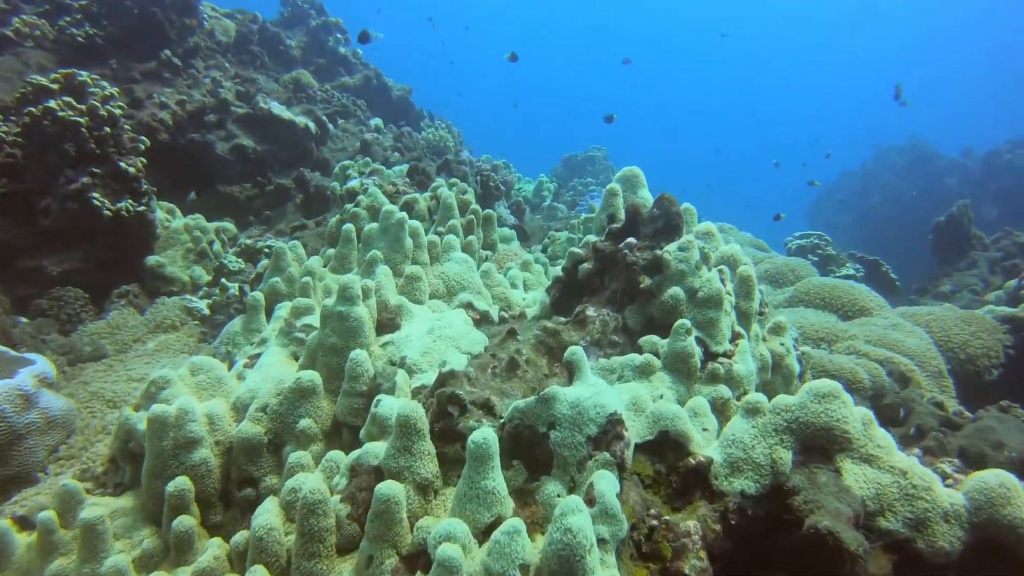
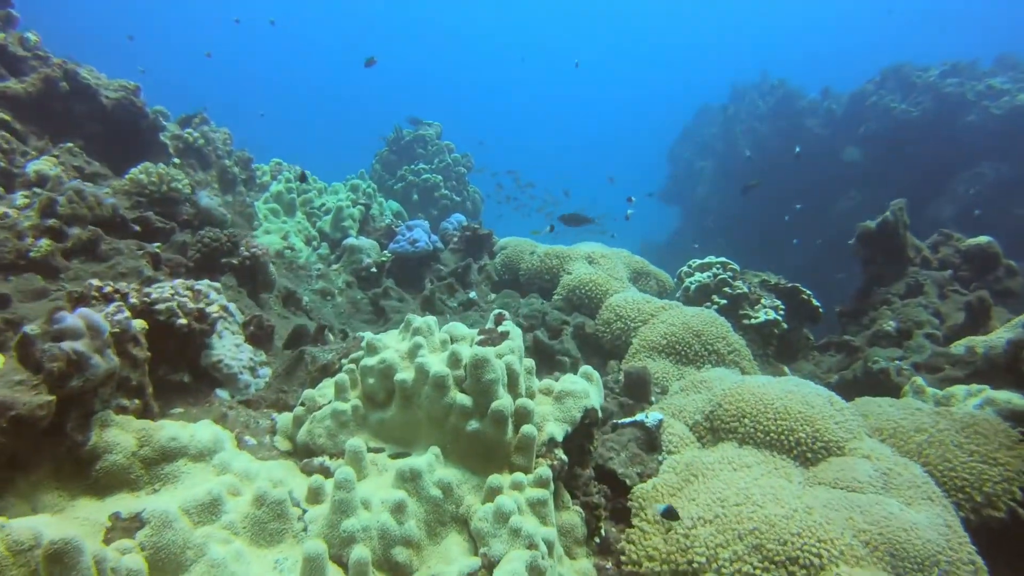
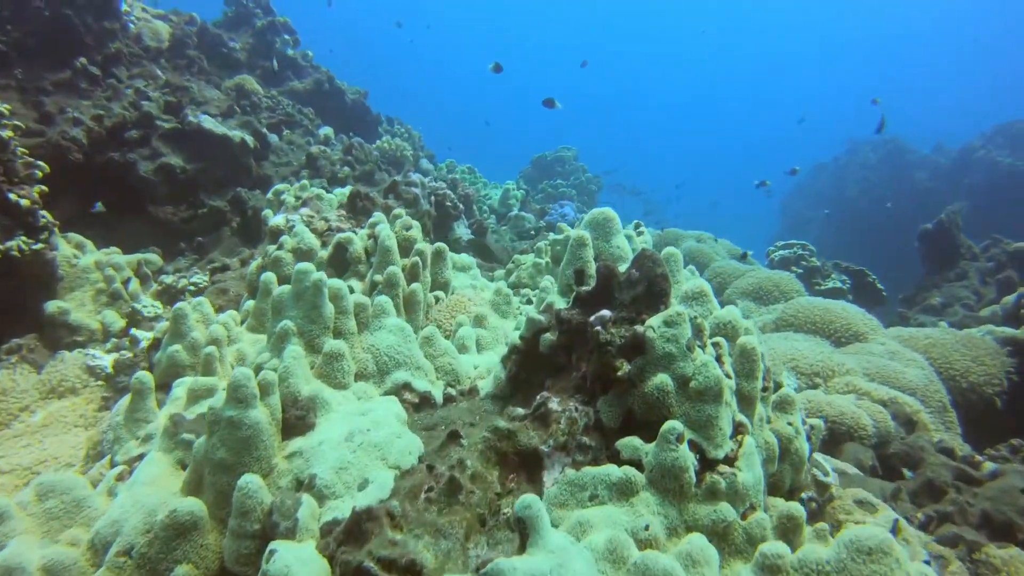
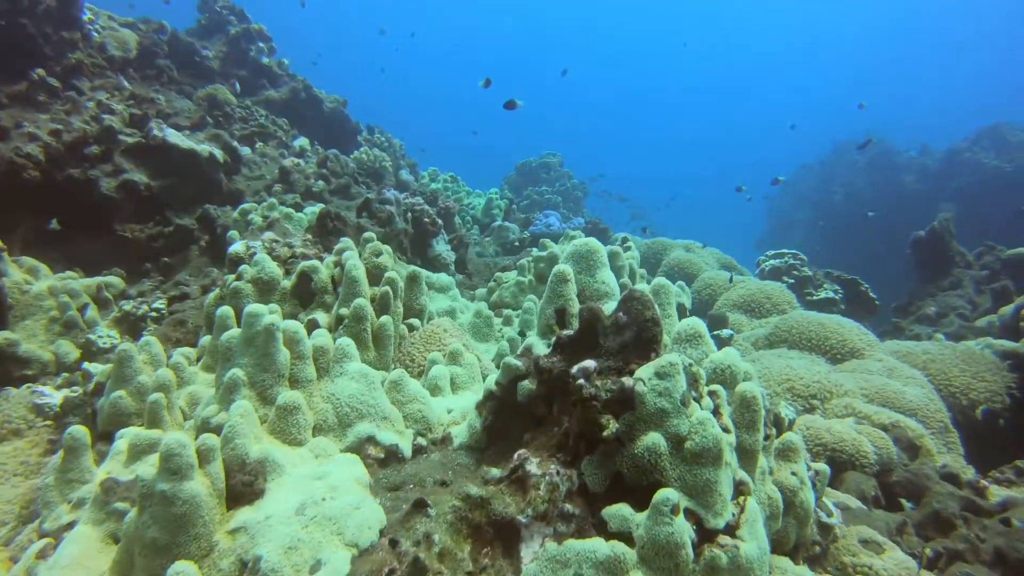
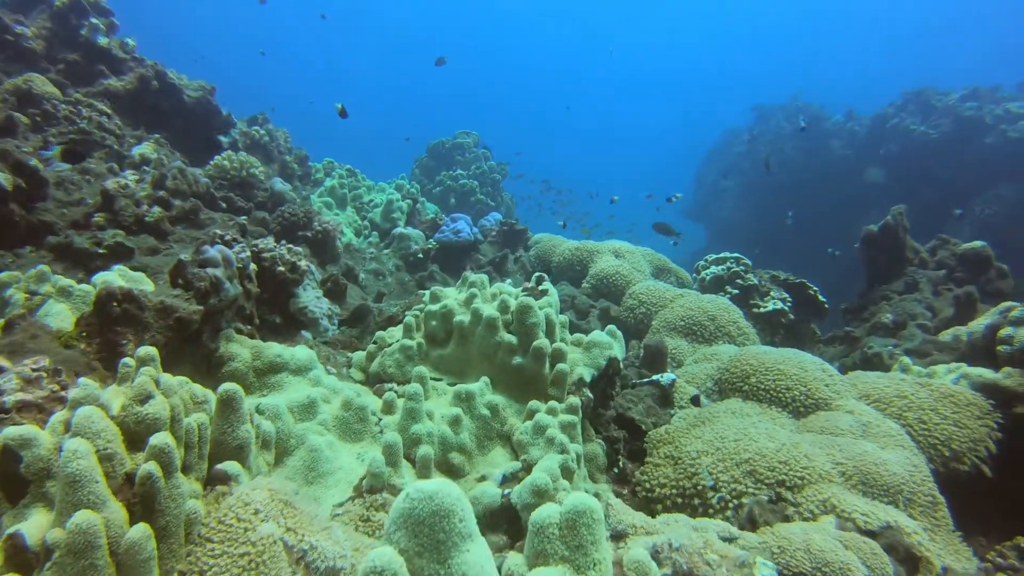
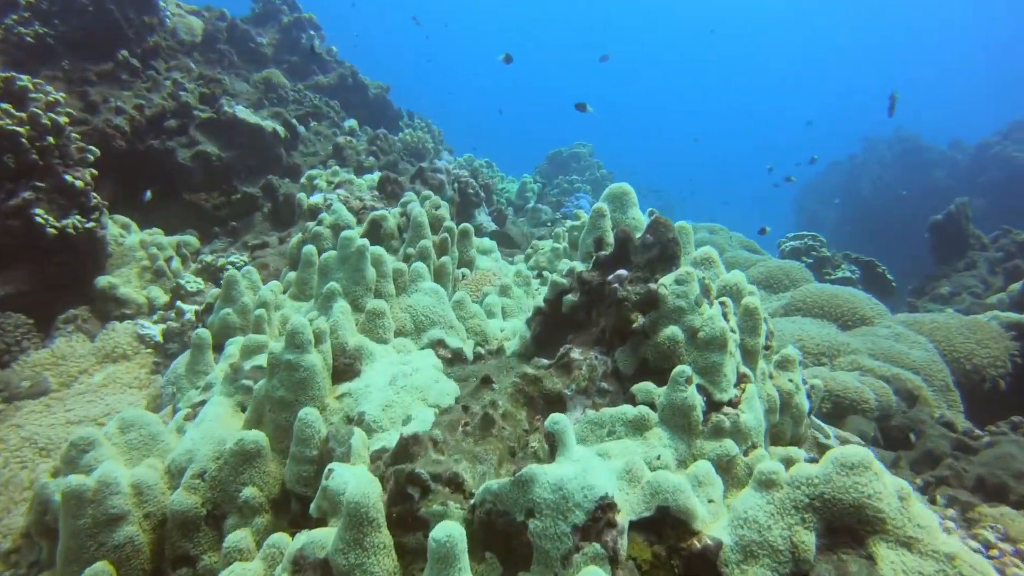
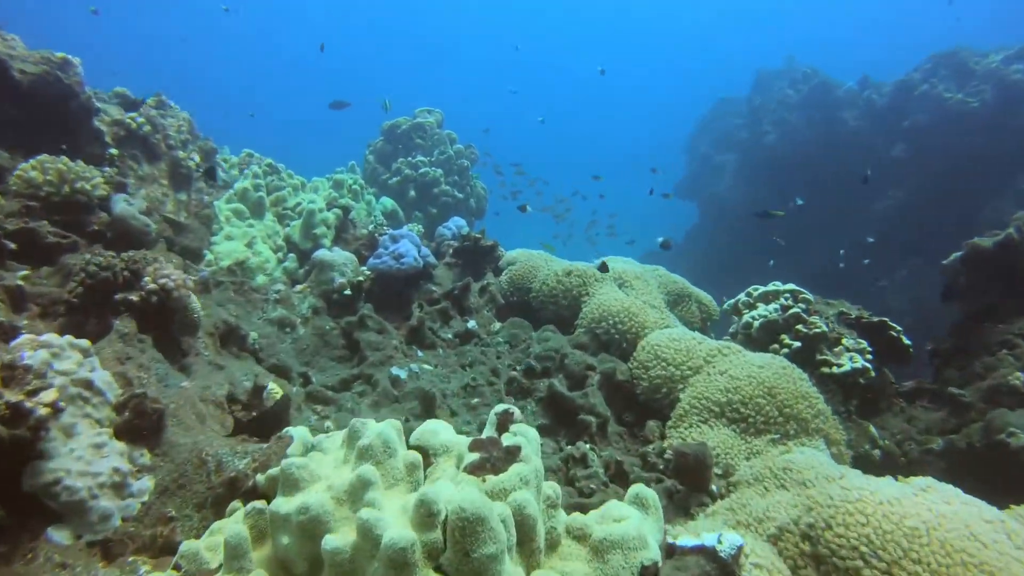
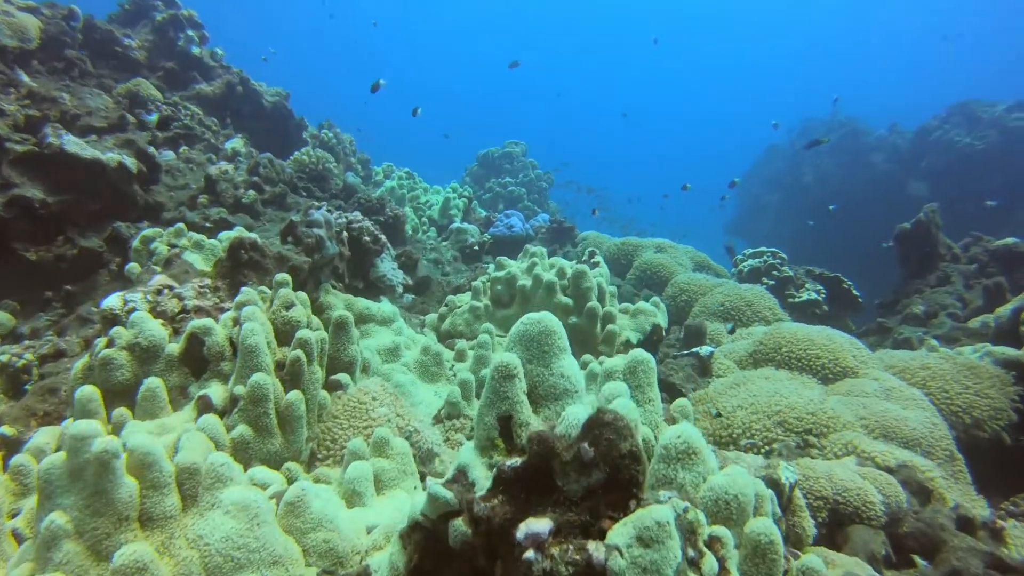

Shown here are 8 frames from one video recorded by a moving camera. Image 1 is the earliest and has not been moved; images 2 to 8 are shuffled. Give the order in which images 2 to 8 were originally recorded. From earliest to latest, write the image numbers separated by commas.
6, 3, 4, 8, 5, 2, 7
